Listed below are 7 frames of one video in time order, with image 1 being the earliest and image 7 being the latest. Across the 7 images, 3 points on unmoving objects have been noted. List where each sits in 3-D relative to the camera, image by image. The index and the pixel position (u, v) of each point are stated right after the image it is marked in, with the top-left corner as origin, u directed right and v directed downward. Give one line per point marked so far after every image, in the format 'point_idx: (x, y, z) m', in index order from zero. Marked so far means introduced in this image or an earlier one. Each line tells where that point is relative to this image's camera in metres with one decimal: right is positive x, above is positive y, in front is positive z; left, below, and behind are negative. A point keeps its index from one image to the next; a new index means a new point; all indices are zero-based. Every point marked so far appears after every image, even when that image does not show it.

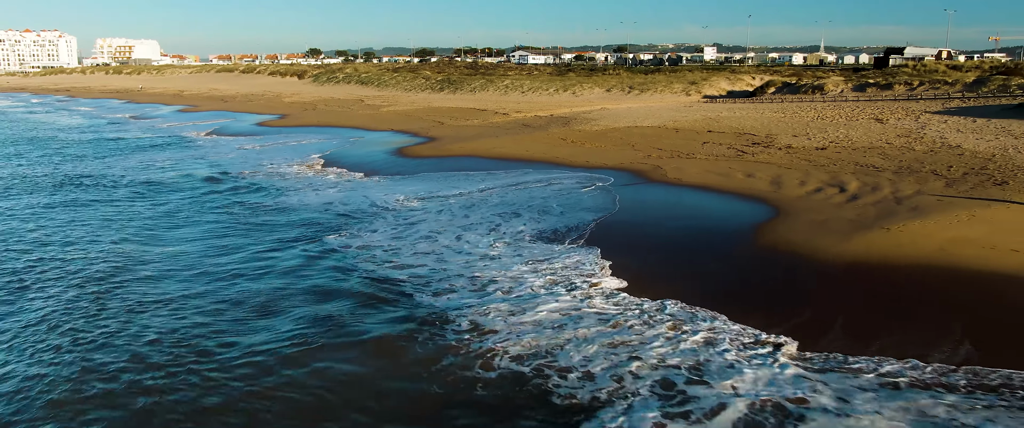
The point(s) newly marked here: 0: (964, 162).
0: (+8.9, +1.0, +12.8) m
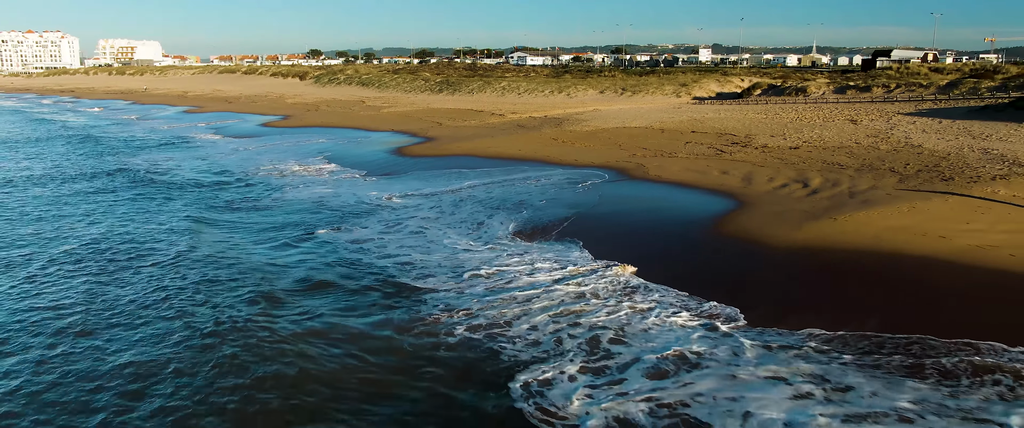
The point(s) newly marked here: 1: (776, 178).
0: (+8.7, +1.1, +13.9) m
1: (+5.6, +0.8, +13.7) m
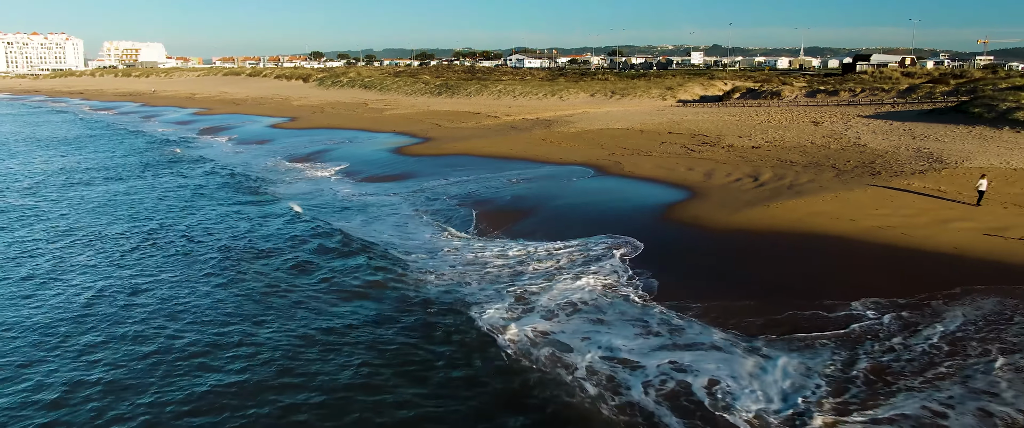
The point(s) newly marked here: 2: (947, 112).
0: (+8.5, +1.4, +15.8) m
1: (+5.3, +1.0, +15.6) m
2: (+13.3, +3.1, +19.9) m
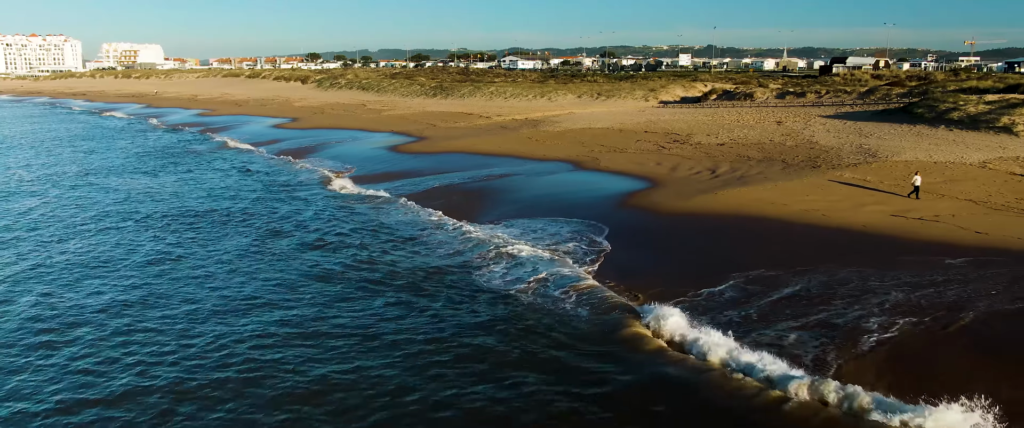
0: (+8.1, +1.6, +17.7) m
1: (+4.9, +1.3, +17.5) m
2: (+12.9, +3.4, +21.9) m
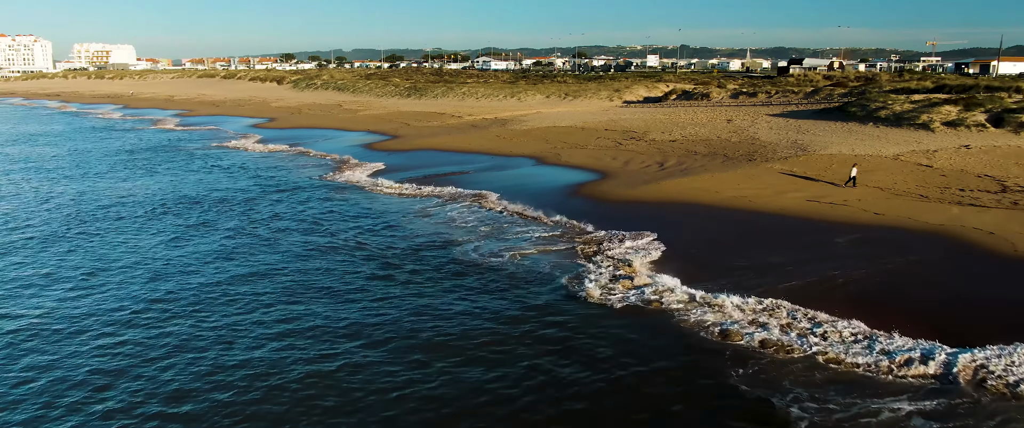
0: (+7.1, +2.0, +19.5) m
1: (+3.9, +1.5, +19.1) m
2: (+11.8, +3.8, +23.8) m
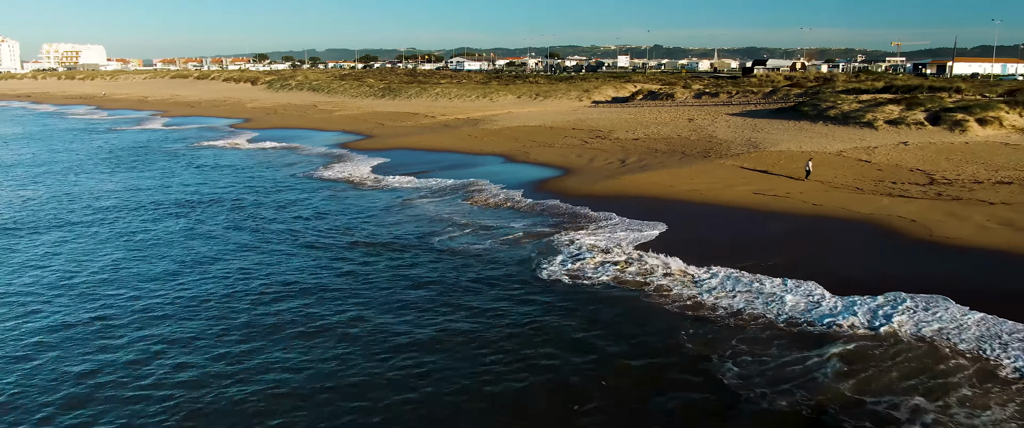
0: (+6.1, +2.2, +20.6) m
1: (+3.0, +1.7, +20.2) m
2: (+10.7, +4.0, +25.1) m
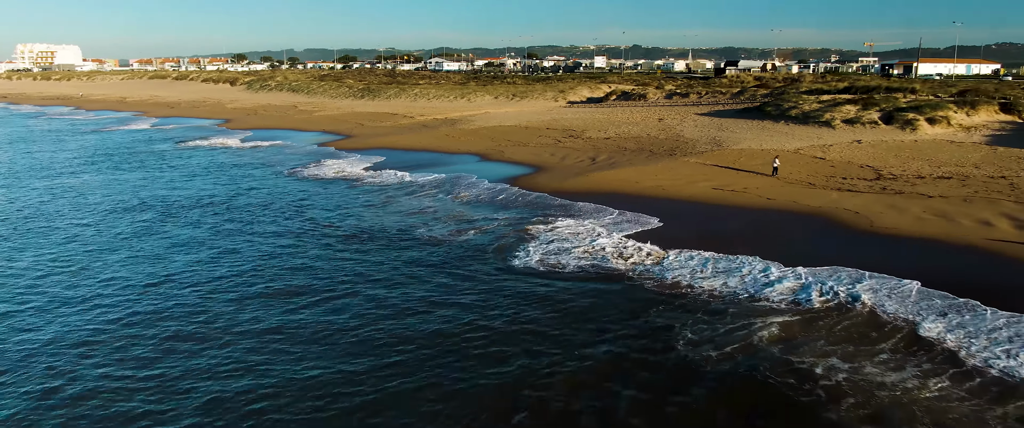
0: (+5.3, +2.3, +21.5) m
1: (+2.2, +1.8, +21.0) m
2: (+9.7, +4.2, +26.1) m
